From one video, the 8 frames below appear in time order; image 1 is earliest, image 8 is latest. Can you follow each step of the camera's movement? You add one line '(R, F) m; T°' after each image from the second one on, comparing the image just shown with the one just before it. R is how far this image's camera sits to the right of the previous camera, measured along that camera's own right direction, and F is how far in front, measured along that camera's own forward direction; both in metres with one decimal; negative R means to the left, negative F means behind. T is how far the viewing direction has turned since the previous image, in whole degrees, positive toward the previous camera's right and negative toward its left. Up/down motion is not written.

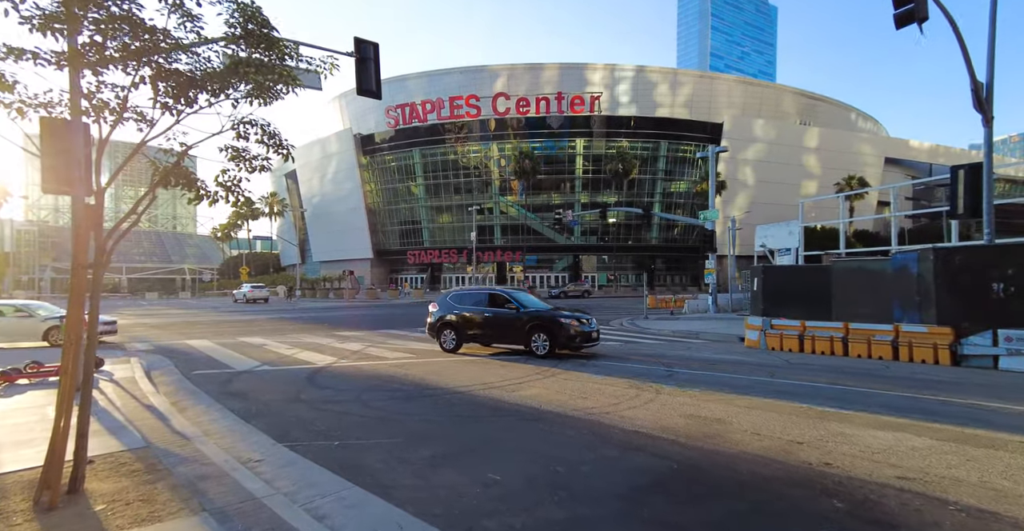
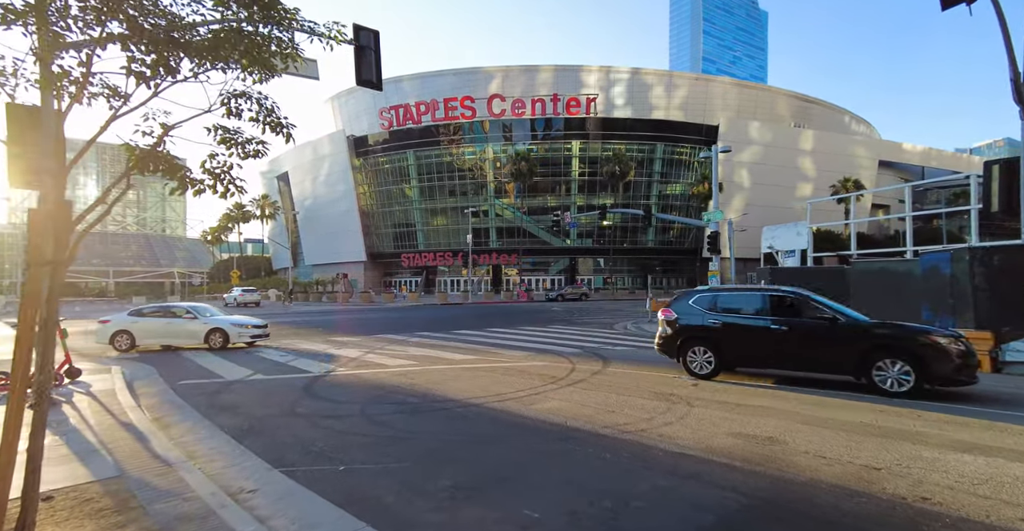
(-0.4, +0.7) m; +1°
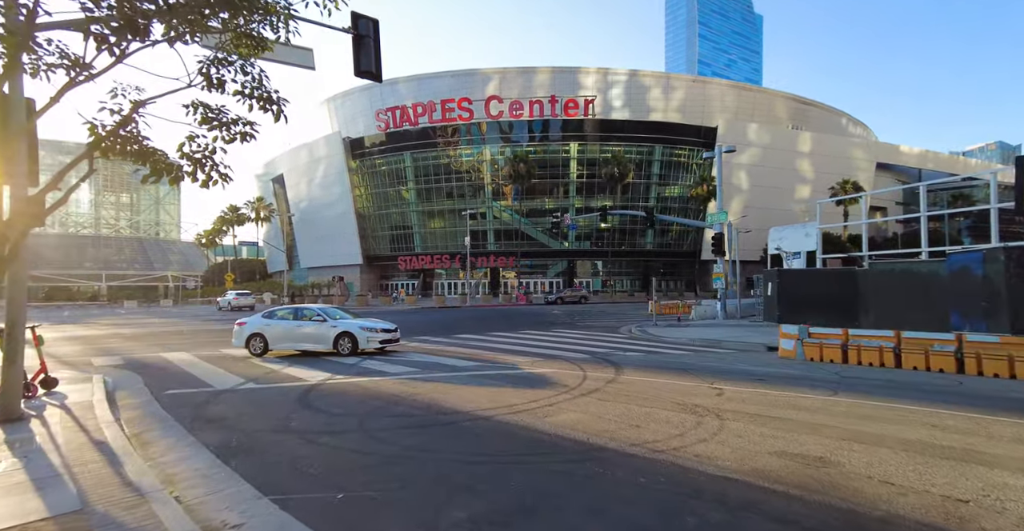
(-0.2, +0.6) m; 0°
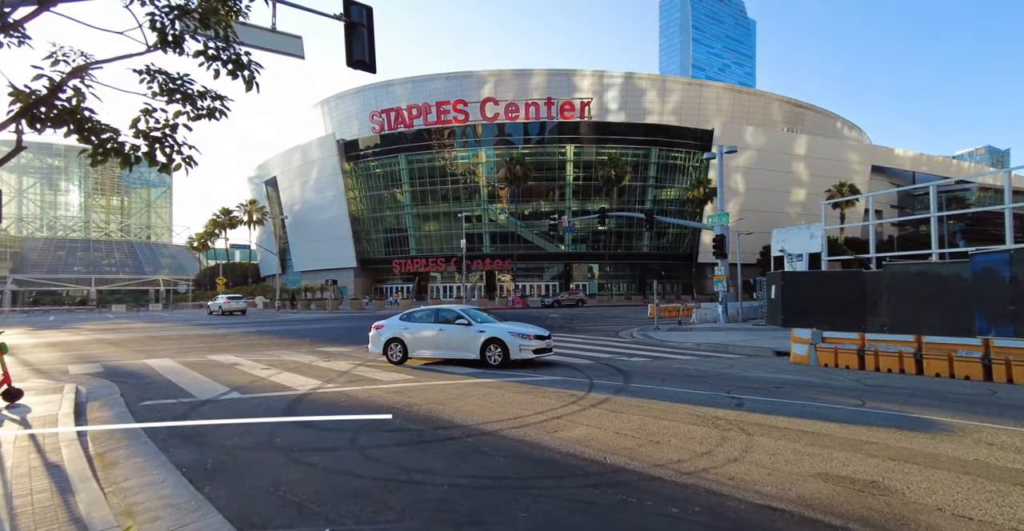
(-0.1, +0.6) m; +1°
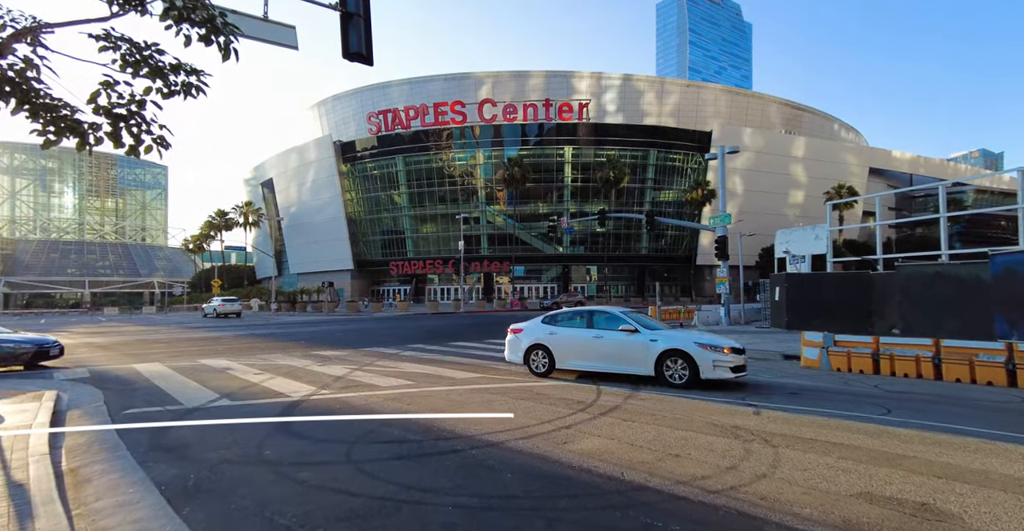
(-0.1, +0.4) m; 0°
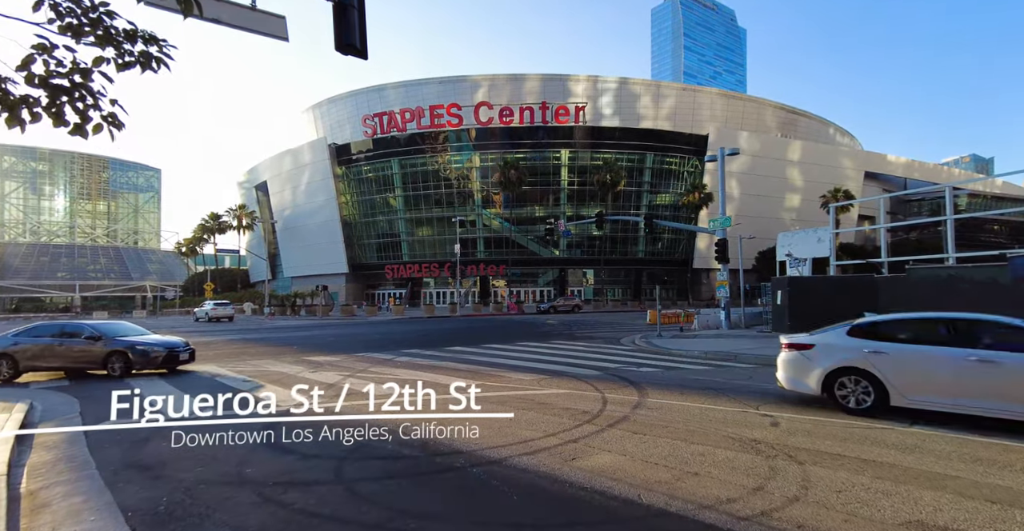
(-0.1, +0.4) m; +1°
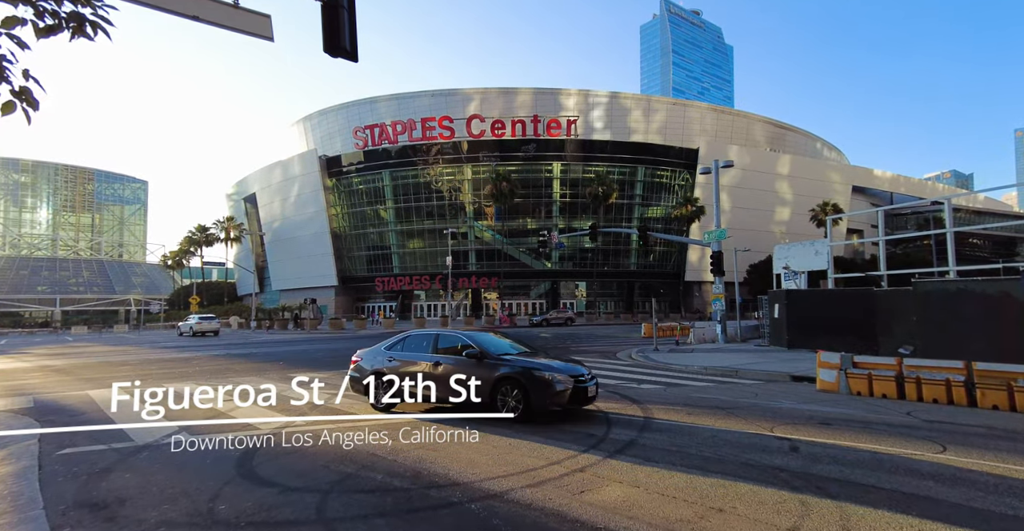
(-0.1, +0.5) m; +1°
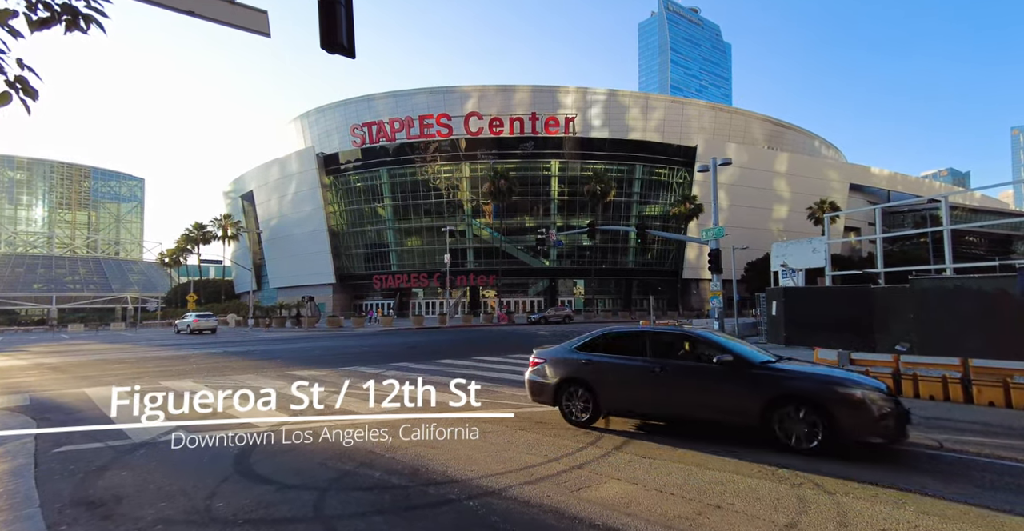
(0.0, 0.0) m; 0°
